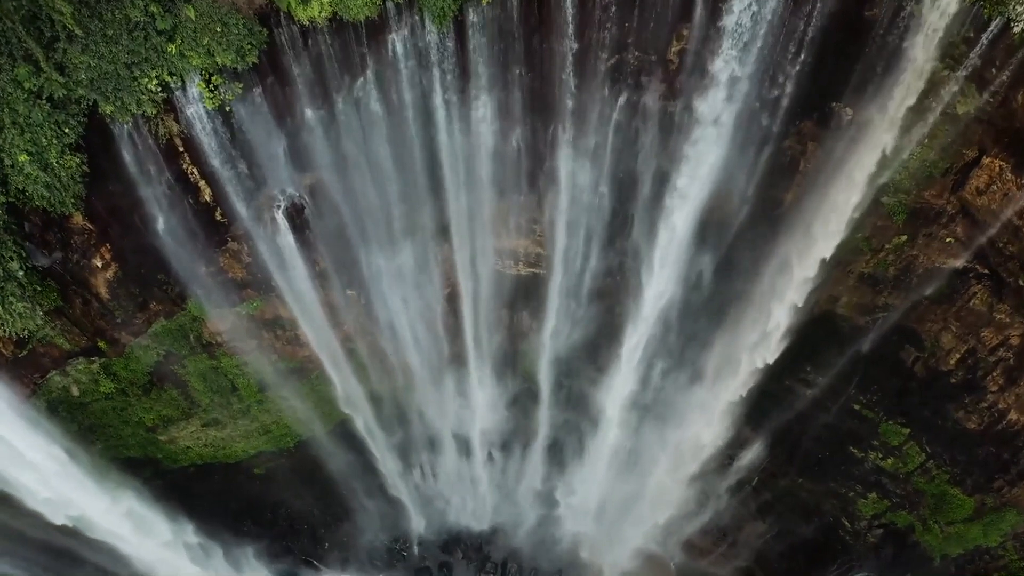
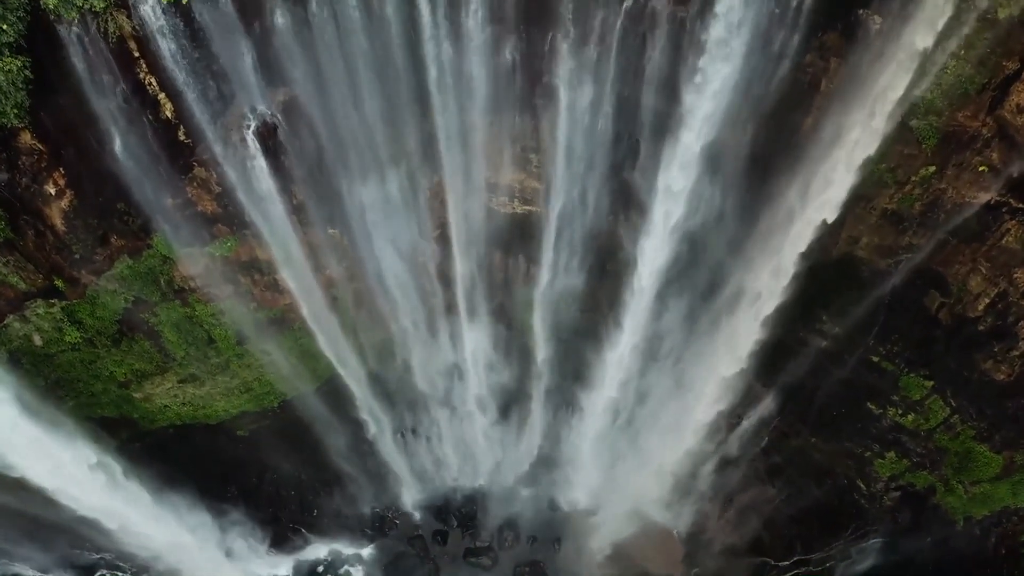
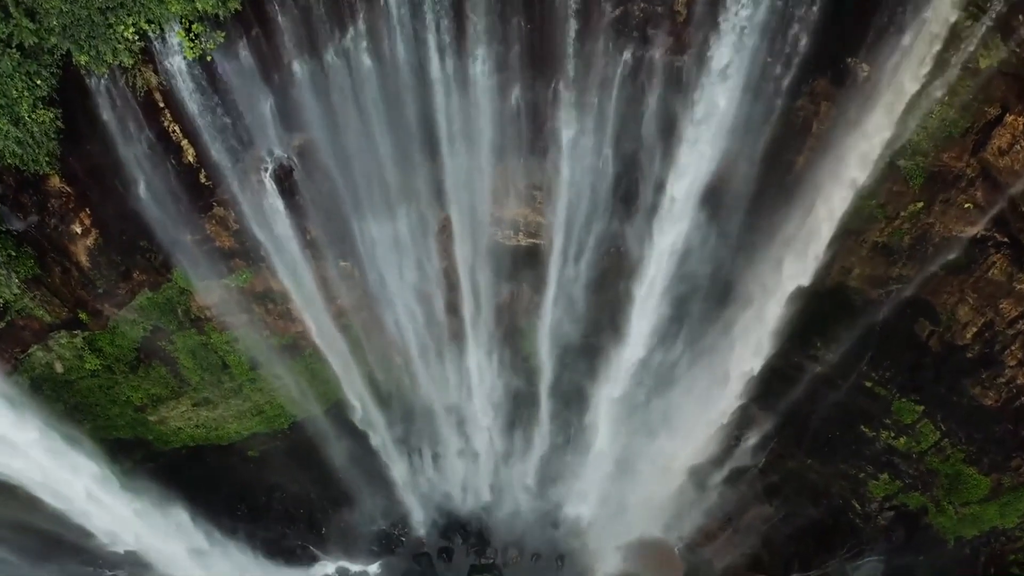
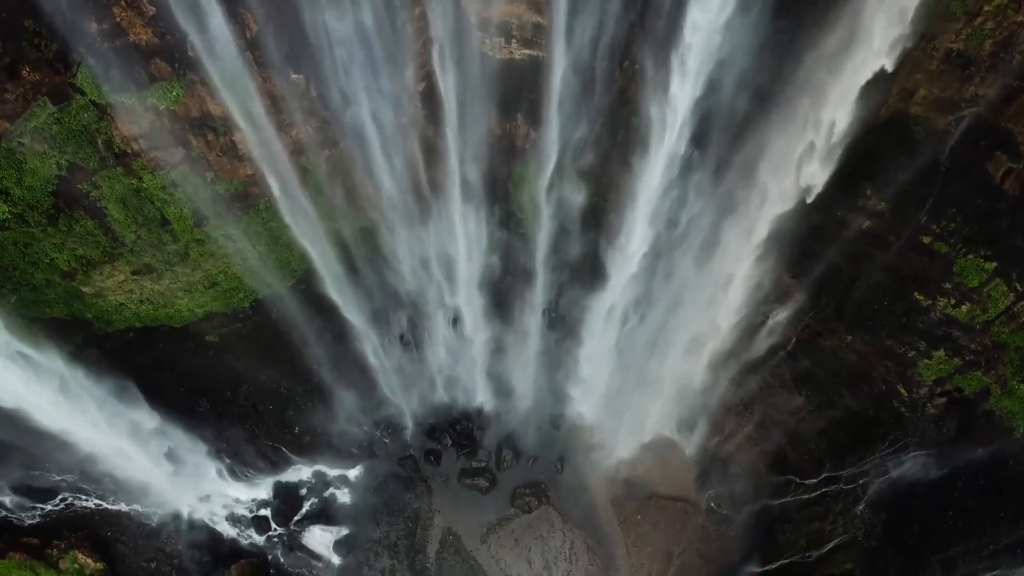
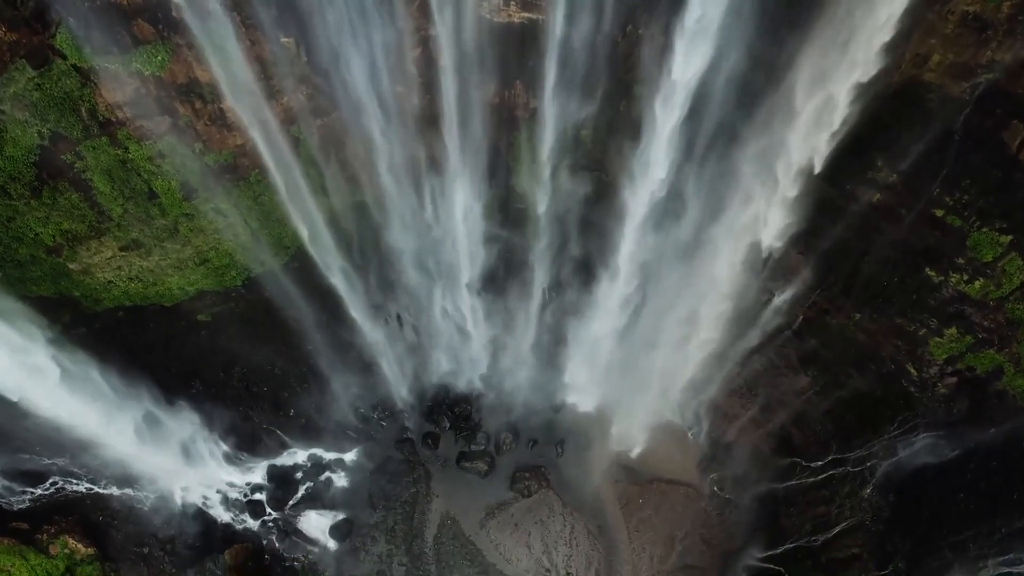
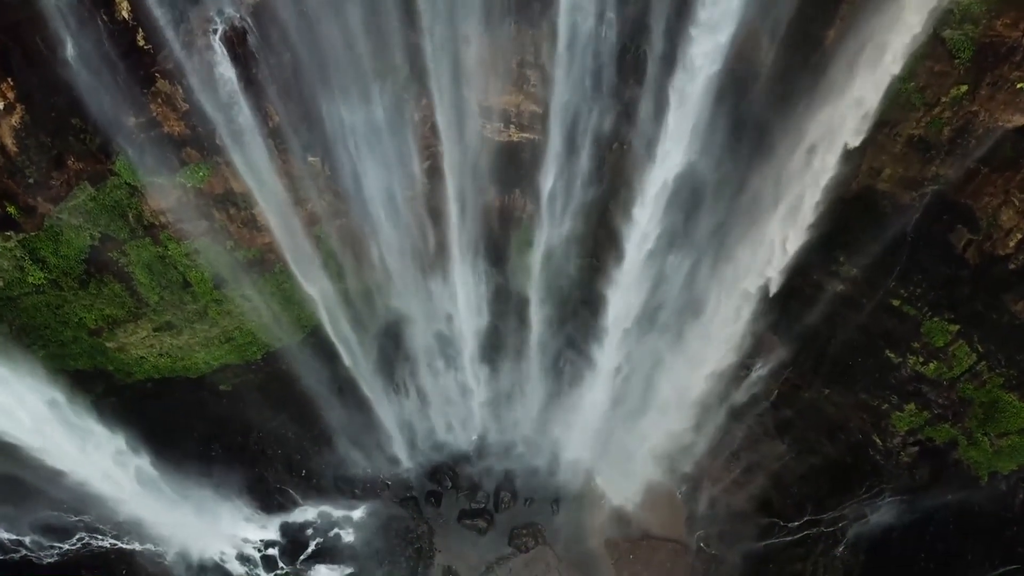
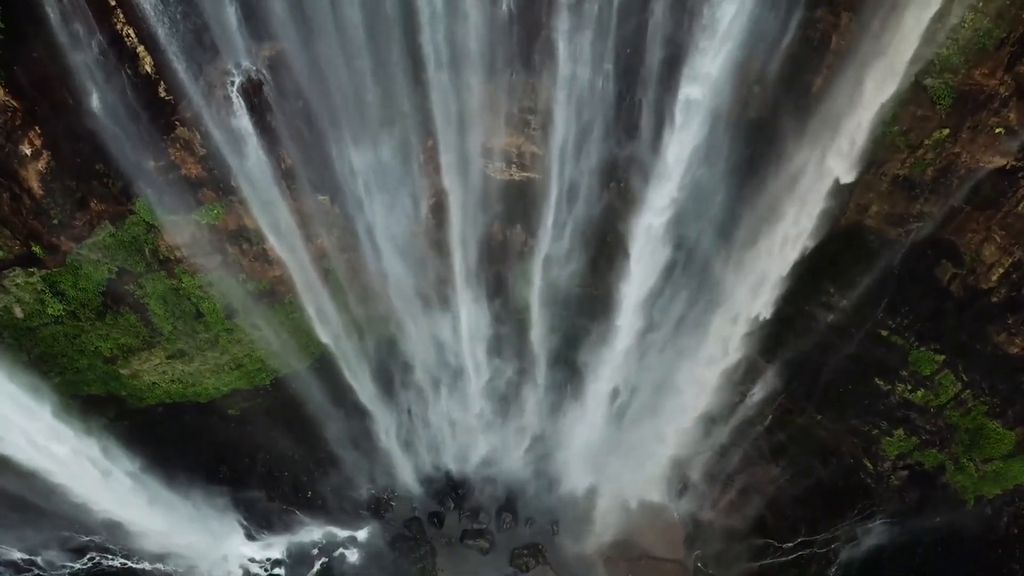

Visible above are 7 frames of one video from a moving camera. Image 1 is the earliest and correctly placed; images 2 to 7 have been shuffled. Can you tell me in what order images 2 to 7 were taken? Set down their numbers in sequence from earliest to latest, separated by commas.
3, 2, 7, 6, 4, 5
